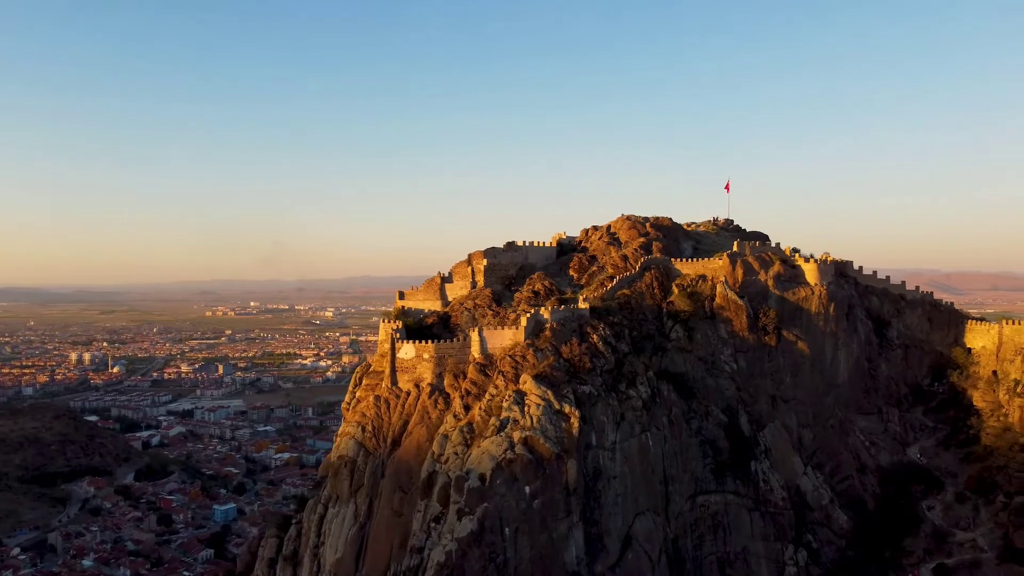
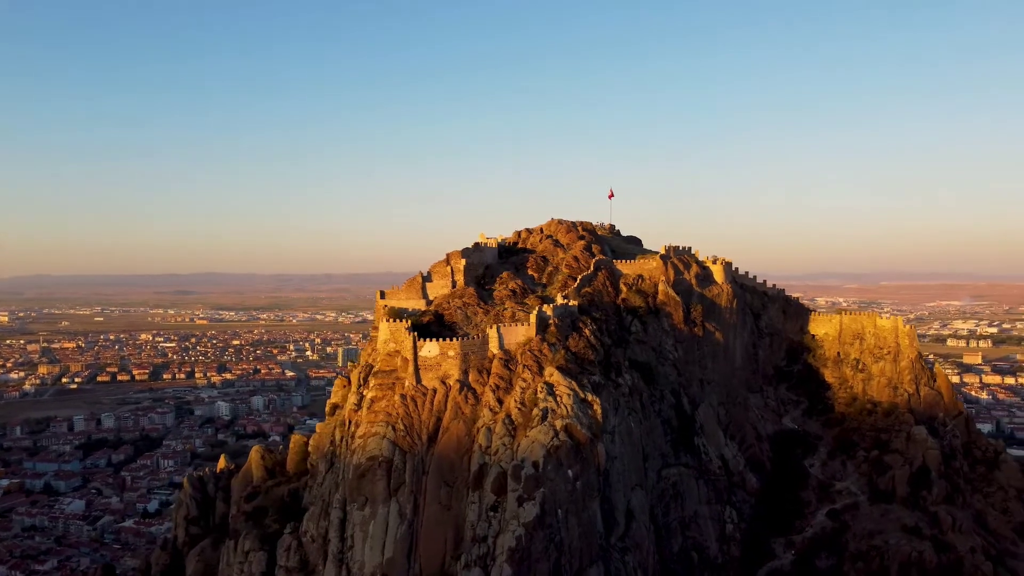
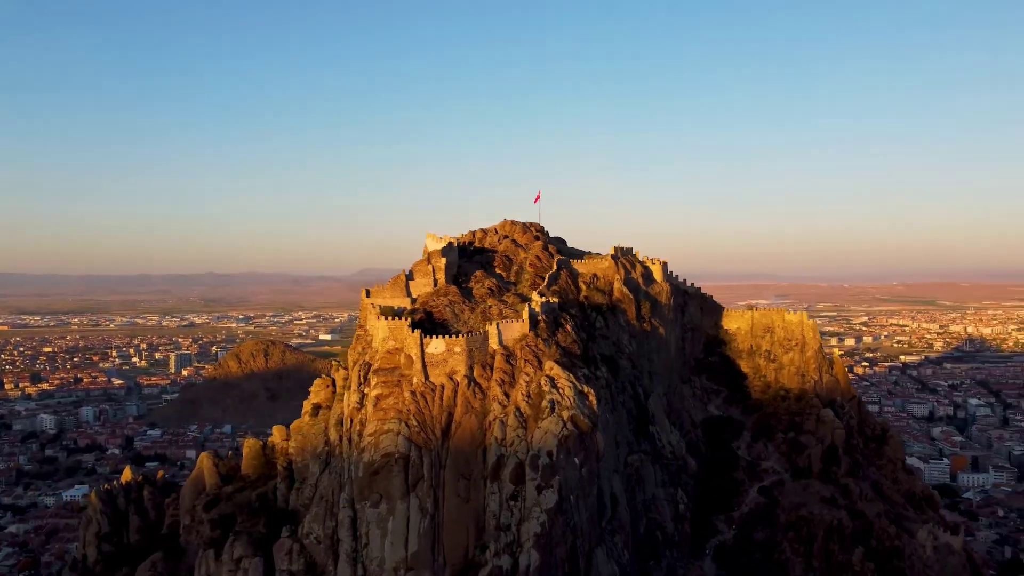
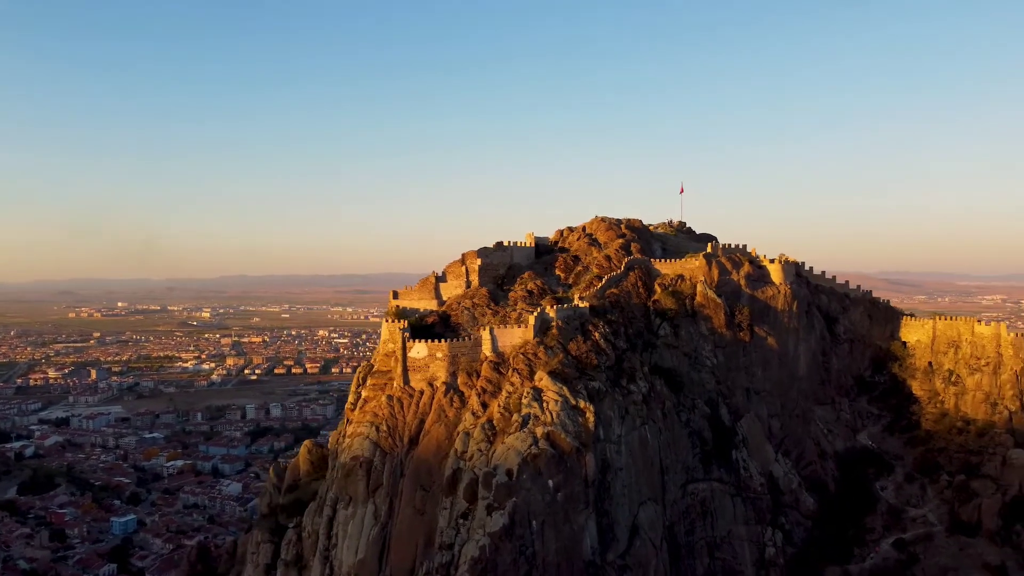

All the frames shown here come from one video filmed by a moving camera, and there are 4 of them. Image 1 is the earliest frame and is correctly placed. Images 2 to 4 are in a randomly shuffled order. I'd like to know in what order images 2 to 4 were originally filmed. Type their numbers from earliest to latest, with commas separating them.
4, 2, 3
